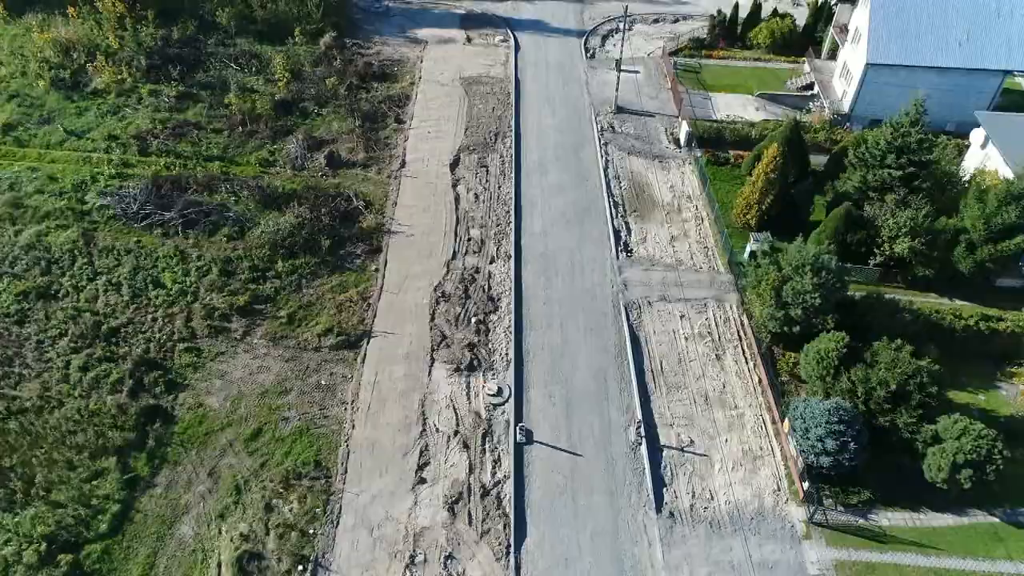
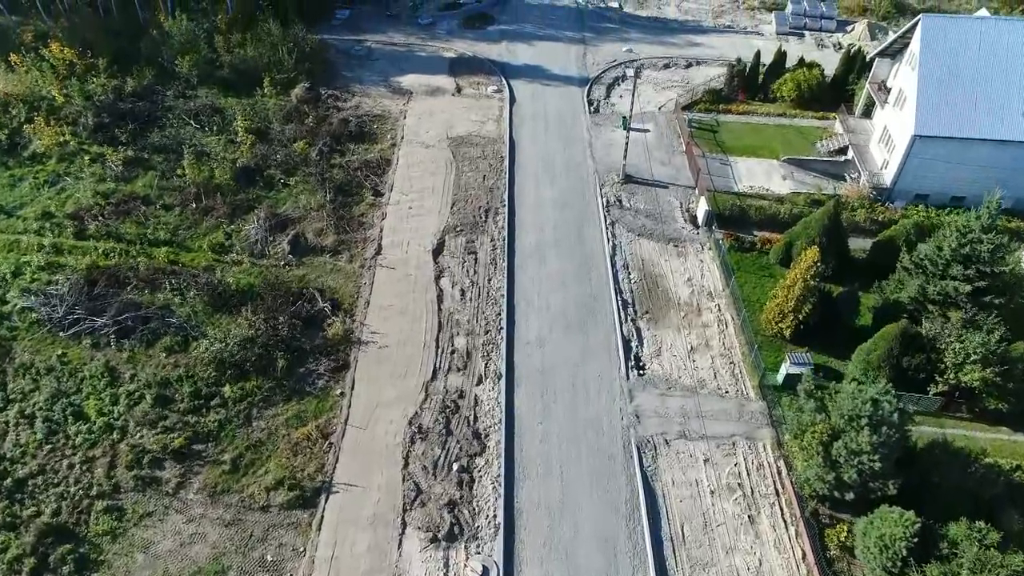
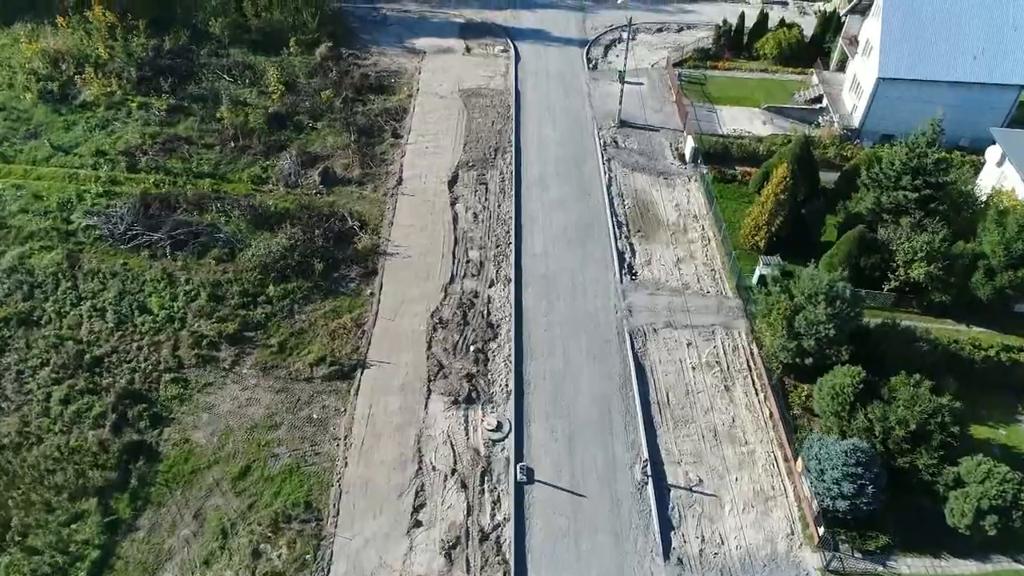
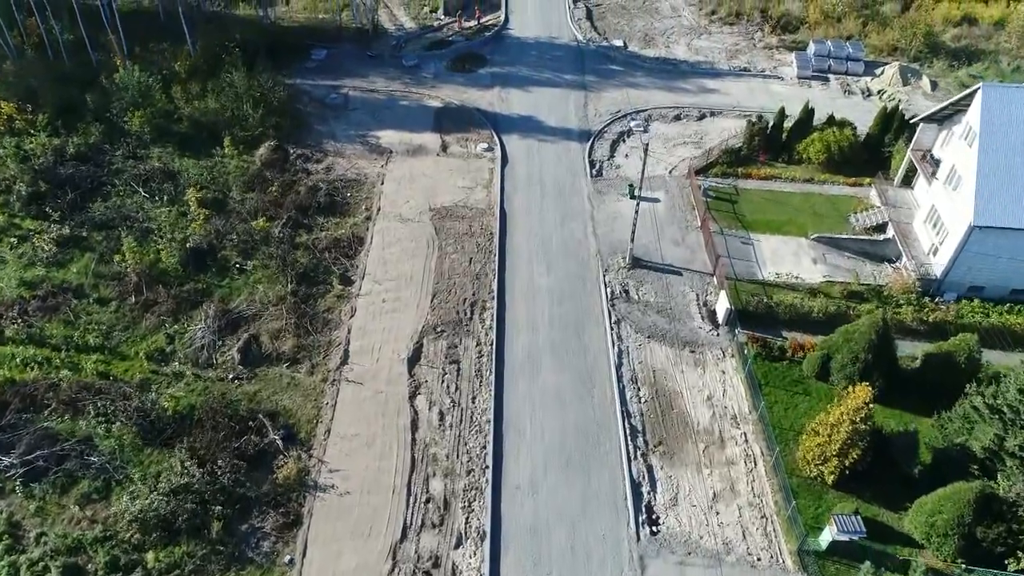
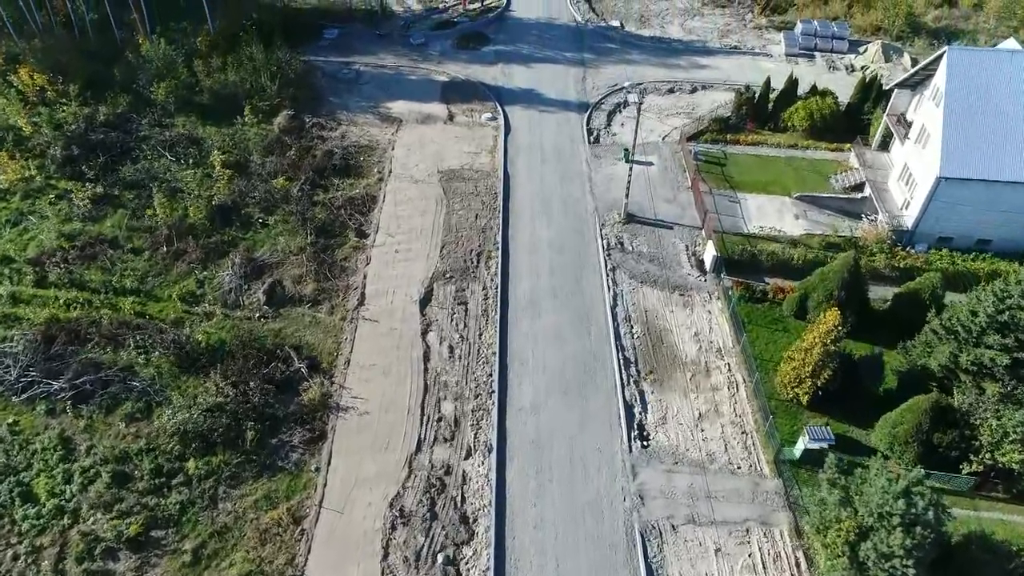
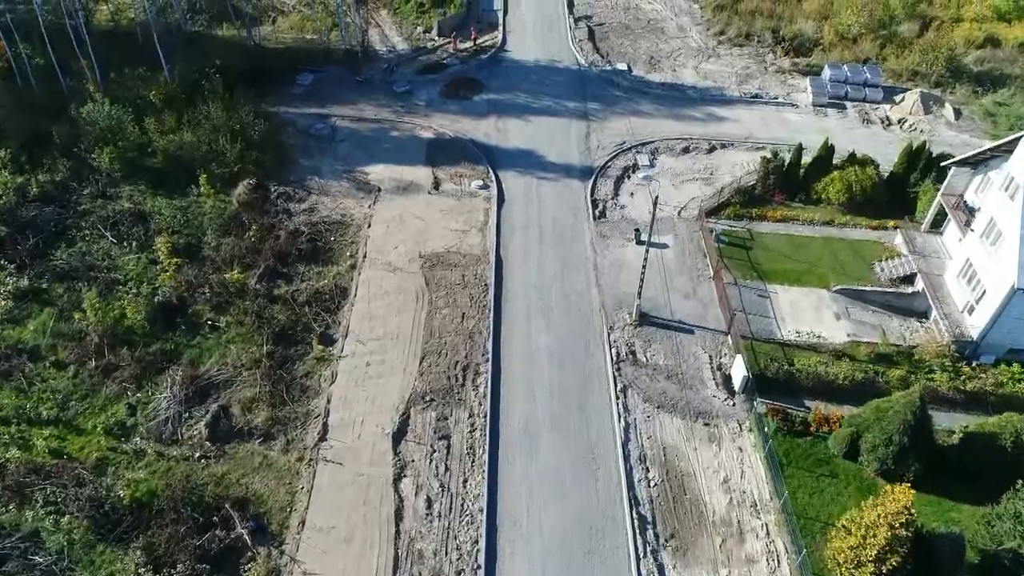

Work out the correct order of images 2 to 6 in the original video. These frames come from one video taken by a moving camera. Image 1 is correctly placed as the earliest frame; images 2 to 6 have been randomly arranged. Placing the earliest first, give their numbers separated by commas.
3, 2, 5, 4, 6
